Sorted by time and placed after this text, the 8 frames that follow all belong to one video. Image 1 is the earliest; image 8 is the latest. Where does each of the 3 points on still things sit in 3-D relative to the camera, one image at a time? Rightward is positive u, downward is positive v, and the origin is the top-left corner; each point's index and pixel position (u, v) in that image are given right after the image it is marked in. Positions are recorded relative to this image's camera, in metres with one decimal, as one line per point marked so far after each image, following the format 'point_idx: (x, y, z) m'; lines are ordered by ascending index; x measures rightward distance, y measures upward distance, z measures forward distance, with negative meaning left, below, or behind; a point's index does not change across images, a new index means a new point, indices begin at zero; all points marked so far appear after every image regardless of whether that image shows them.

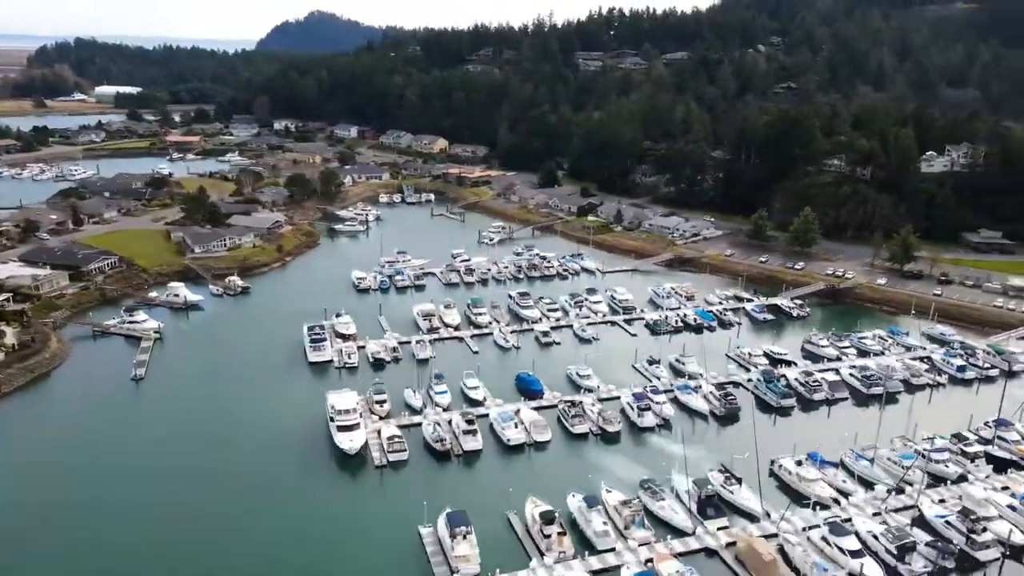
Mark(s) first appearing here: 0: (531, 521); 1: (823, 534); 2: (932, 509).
0: (+0.5, -6.0, +18.7) m
1: (+7.9, -6.2, +18.2) m
2: (+11.4, -6.0, +19.4) m
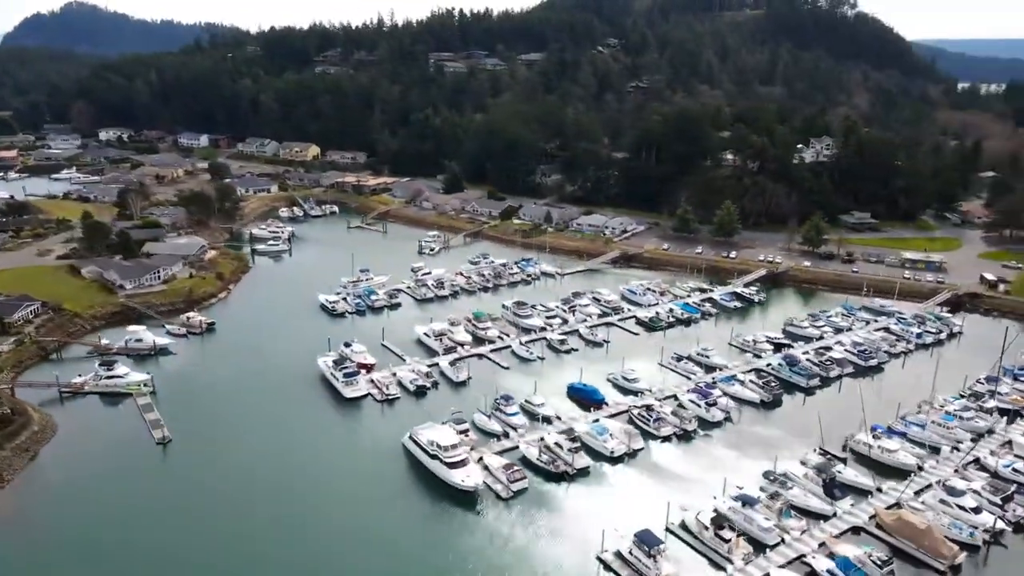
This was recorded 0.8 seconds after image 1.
0: (+4.9, -6.3, +19.1) m
1: (+12.2, -6.0, +20.6) m
2: (+15.2, -5.4, +22.6) m
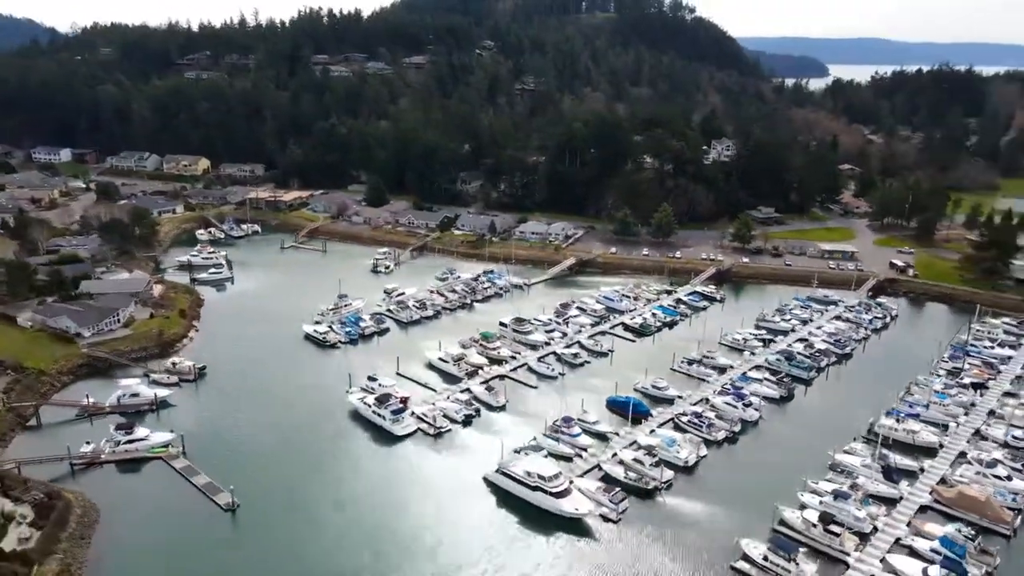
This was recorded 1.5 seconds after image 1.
0: (+8.4, -6.8, +20.7) m
1: (+15.1, -5.9, +23.6) m
2: (+17.6, -5.2, +26.3) m
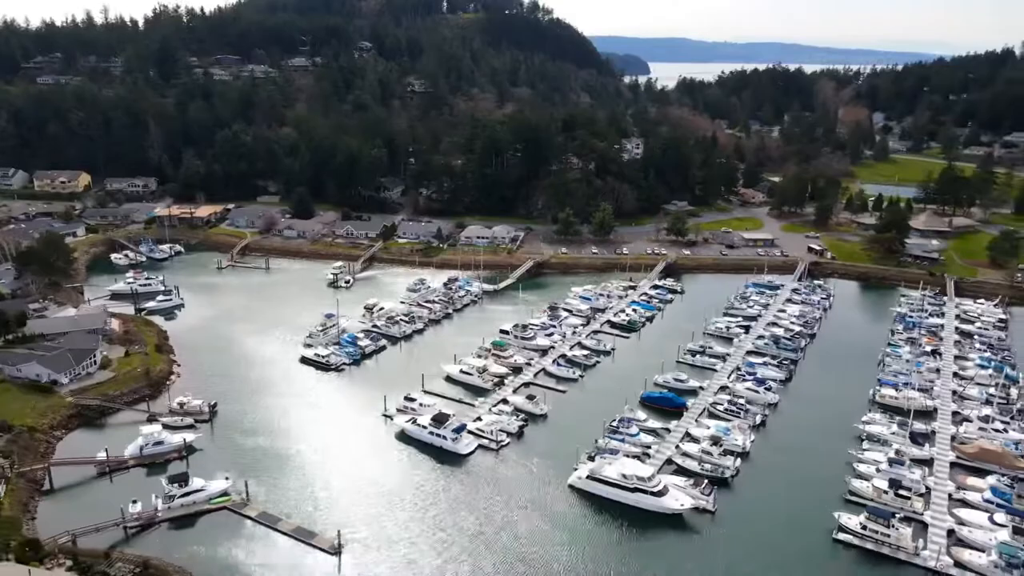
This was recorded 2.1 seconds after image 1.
0: (+11.5, -6.5, +22.9) m
1: (+17.4, -5.2, +27.2) m
2: (+19.2, -4.3, +30.3) m
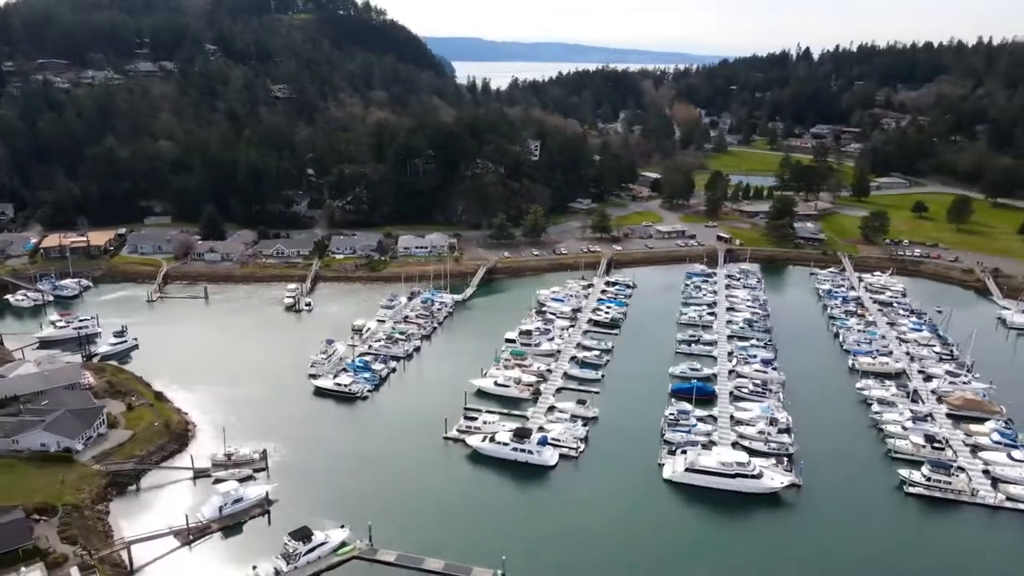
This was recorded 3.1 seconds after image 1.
0: (+14.7, -5.8, +26.6) m
1: (+19.2, -4.1, +32.1) m
2: (+20.1, -3.1, +35.6) m
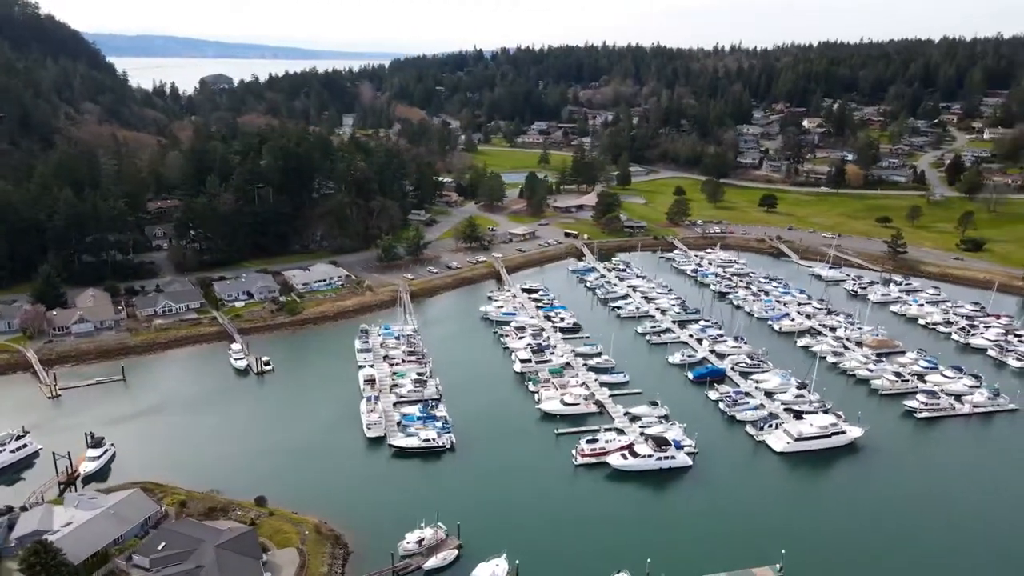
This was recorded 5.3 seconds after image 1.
0: (+18.0, -4.5, +34.6) m
1: (+19.2, -2.3, +41.5) m
2: (+18.3, -1.3, +45.0) m
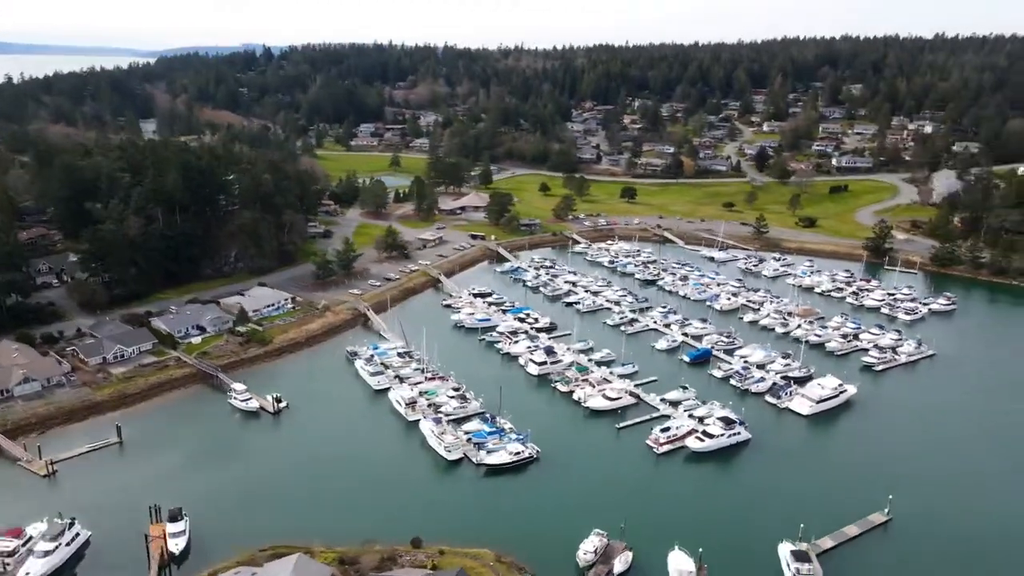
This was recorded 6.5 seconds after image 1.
0: (+18.3, -3.2, +40.4) m
1: (+17.2, -1.0, +47.4) m
2: (+15.2, 0.0, +50.4) m
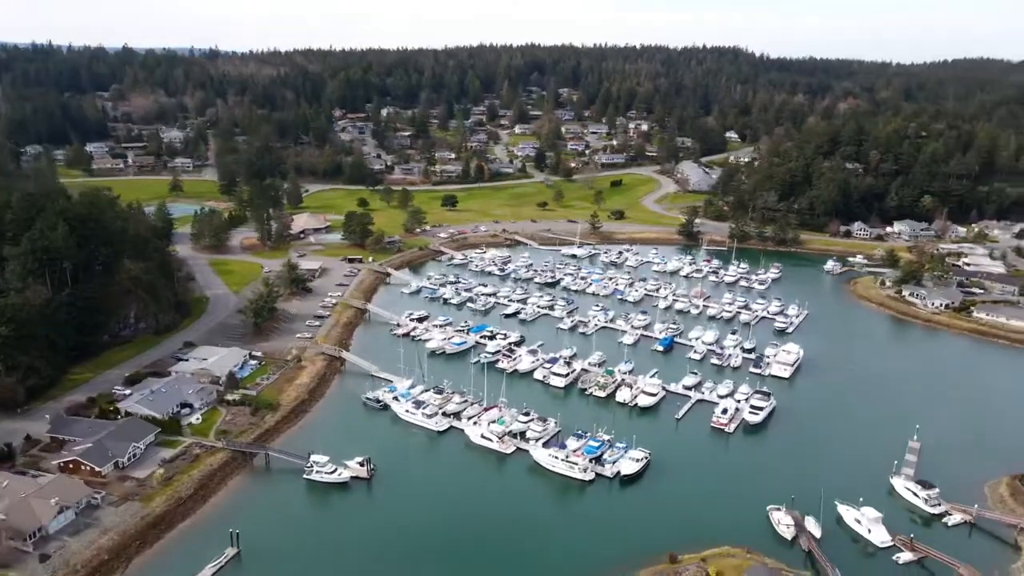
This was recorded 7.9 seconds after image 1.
0: (+16.1, -1.9, +48.6) m
1: (+11.9, -0.1, +54.4) m
2: (+8.8, +0.5, +56.3) m
